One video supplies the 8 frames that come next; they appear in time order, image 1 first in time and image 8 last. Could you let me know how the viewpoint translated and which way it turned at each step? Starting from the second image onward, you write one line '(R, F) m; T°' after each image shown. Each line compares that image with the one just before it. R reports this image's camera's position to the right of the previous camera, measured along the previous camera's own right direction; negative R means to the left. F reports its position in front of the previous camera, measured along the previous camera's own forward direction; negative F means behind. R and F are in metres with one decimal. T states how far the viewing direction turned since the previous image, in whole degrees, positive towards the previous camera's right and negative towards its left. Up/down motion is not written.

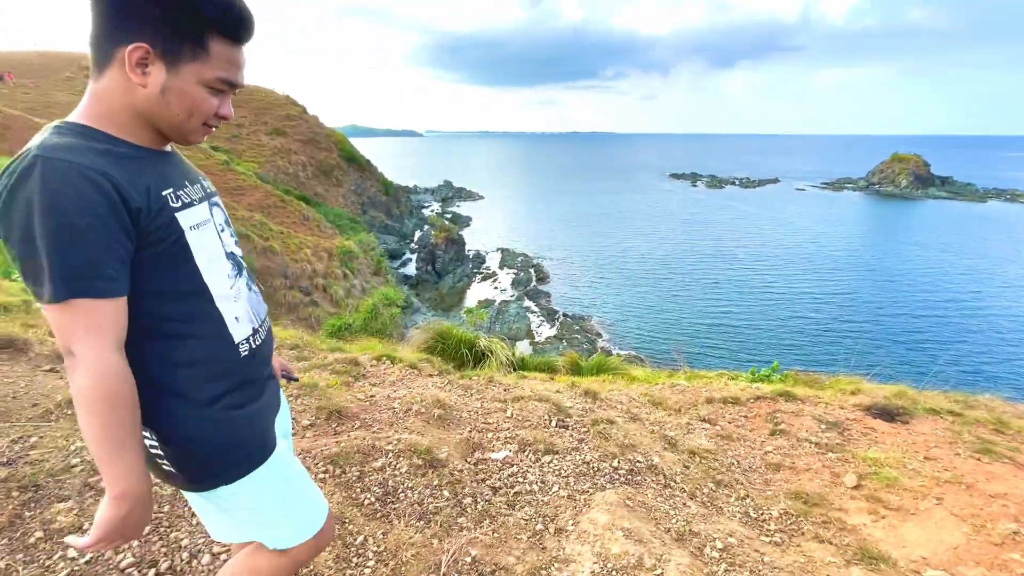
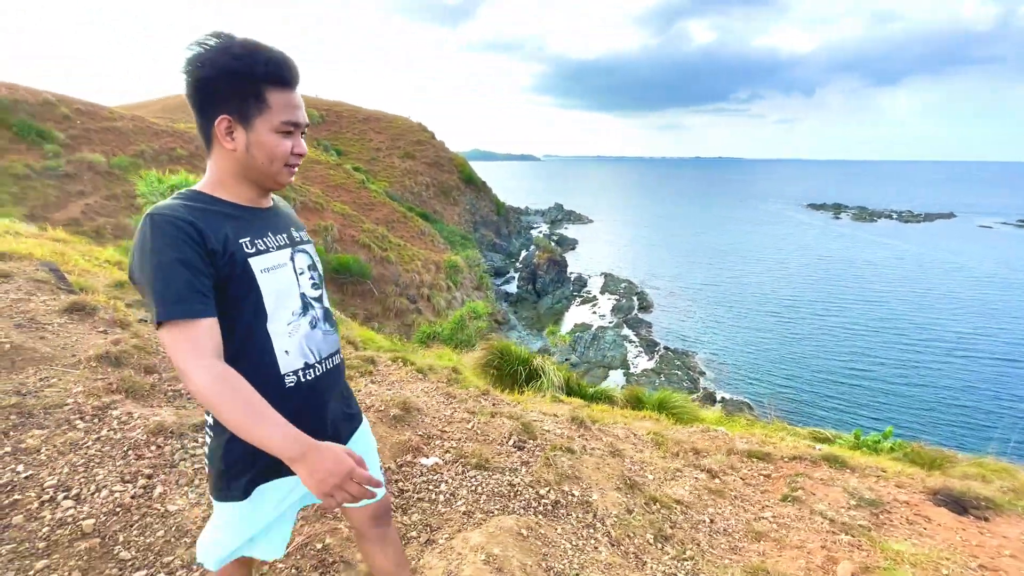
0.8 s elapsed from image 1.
(+1.2, +0.1) m; -14°
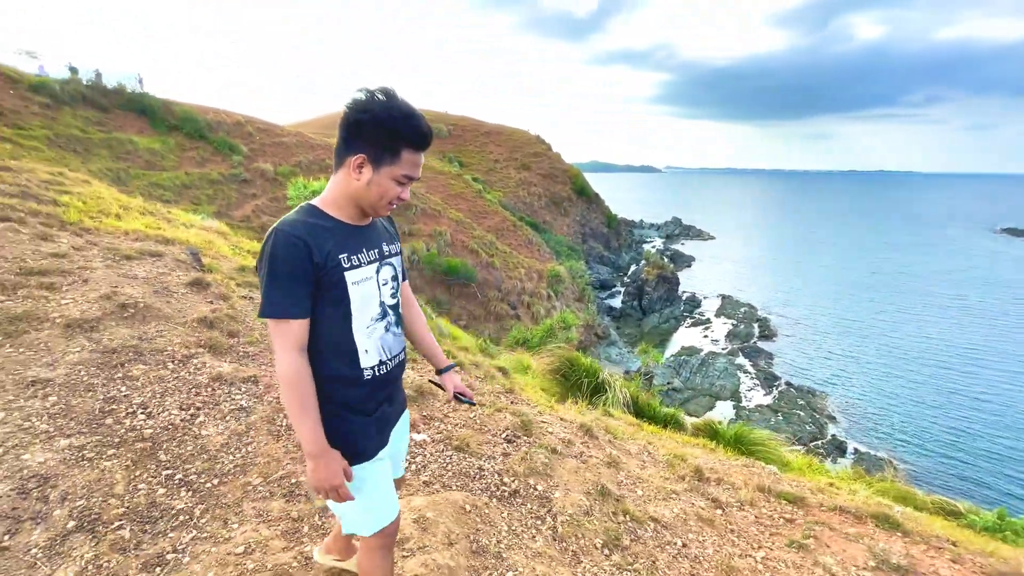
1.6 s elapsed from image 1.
(+1.0, -0.2) m; -14°
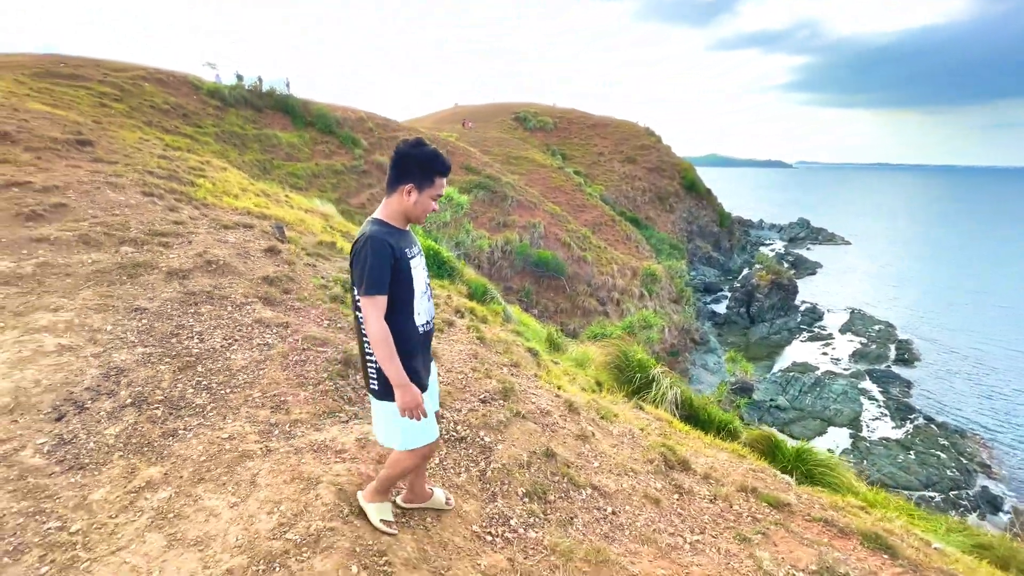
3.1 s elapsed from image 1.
(+1.2, -0.3) m; -13°
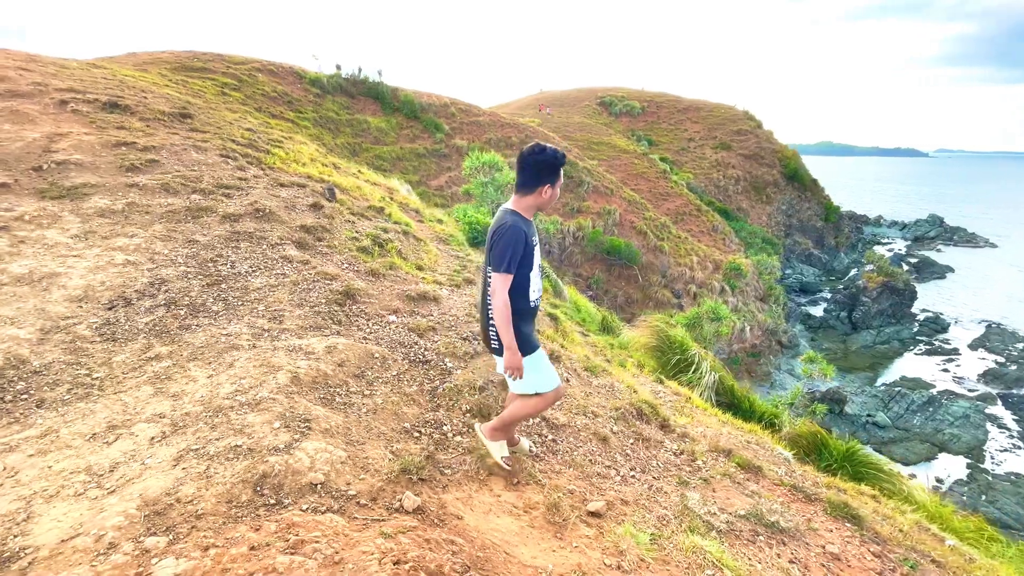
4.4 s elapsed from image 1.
(+1.1, -0.2) m; -10°
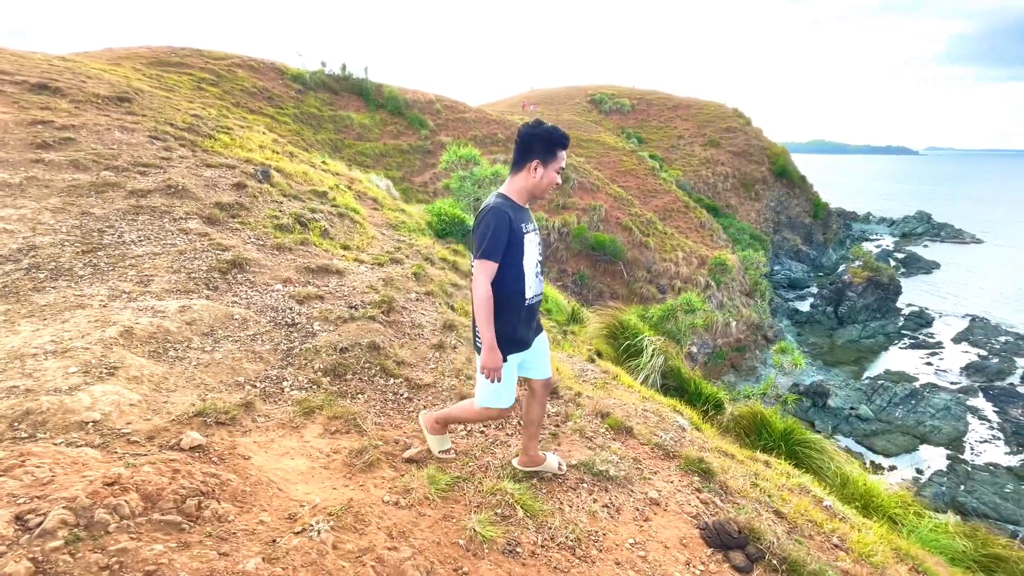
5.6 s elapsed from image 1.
(+1.2, 0.0) m; +1°
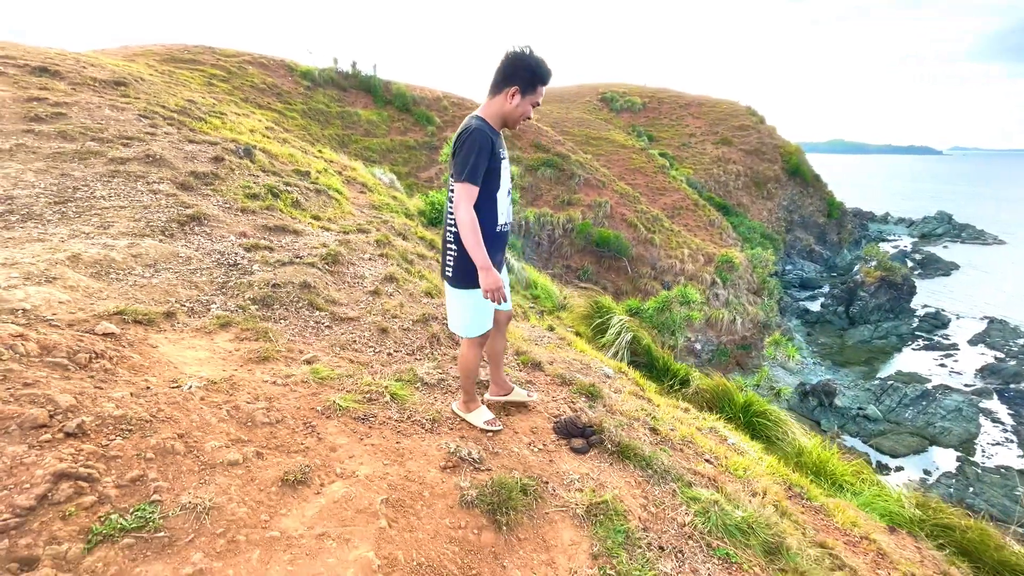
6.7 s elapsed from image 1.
(+1.0, -0.4) m; -2°
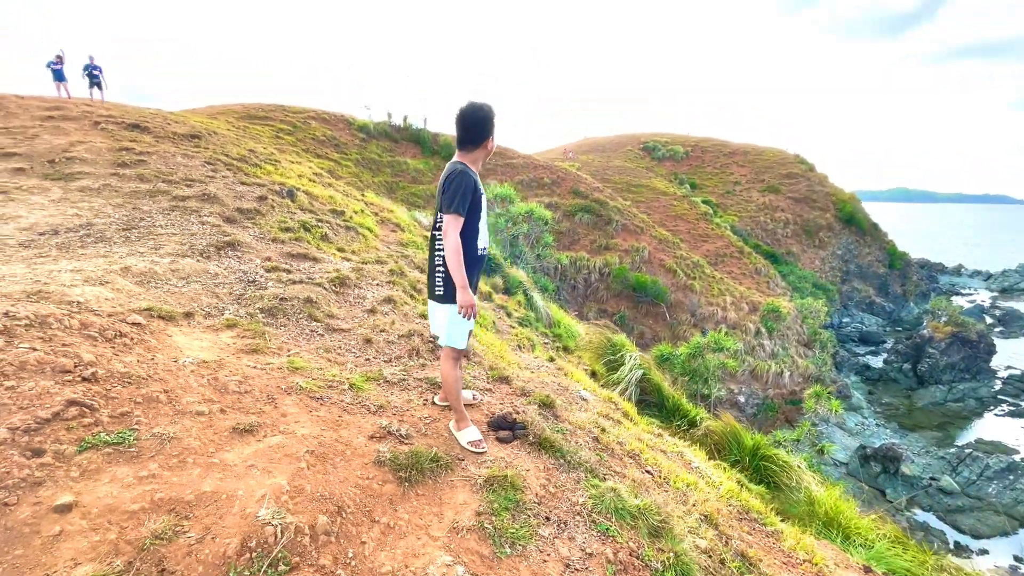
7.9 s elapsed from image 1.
(+0.8, -0.5) m; -6°
